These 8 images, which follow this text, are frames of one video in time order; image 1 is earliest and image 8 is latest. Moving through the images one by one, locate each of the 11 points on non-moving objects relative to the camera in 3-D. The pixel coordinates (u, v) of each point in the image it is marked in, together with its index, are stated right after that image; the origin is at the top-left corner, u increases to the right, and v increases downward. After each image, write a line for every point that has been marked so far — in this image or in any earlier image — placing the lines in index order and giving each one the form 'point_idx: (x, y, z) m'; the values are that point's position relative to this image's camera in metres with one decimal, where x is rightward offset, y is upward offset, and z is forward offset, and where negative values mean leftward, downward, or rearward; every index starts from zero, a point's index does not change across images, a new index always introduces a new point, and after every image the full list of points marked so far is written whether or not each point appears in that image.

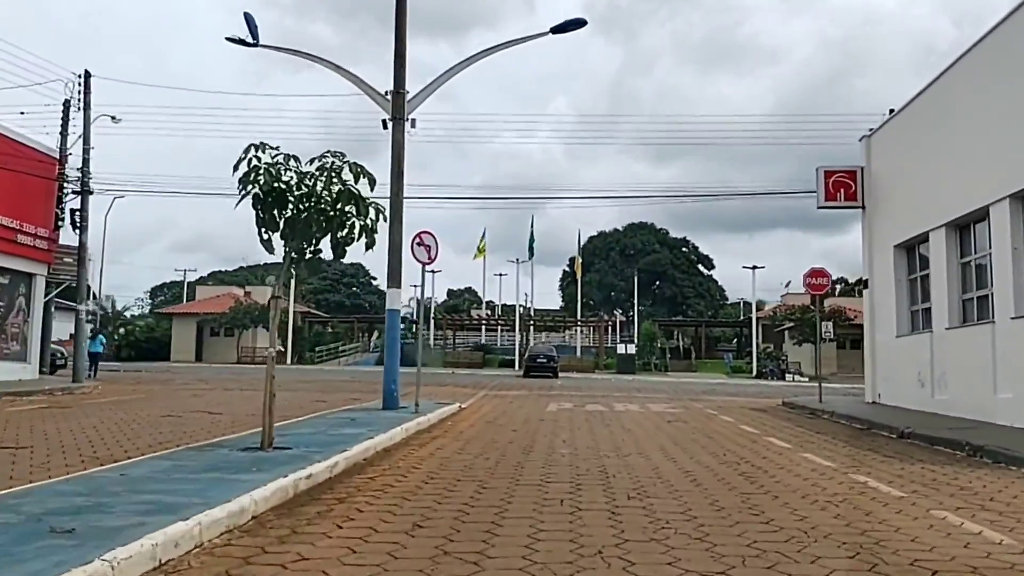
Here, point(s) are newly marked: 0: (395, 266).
0: (-2.3, +0.4, +17.9) m
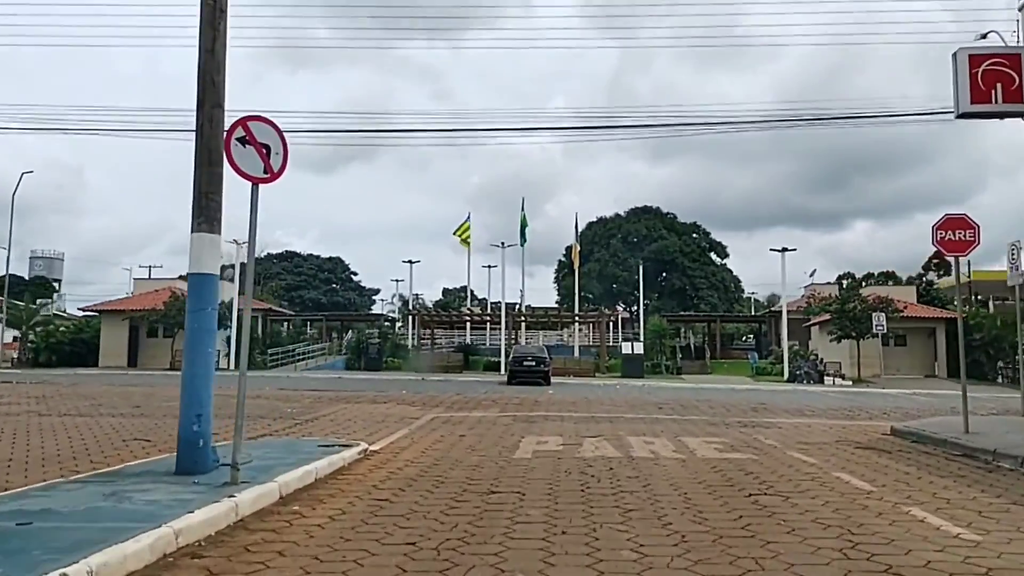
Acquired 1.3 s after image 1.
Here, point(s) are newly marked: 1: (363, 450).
0: (-3.1, +1.0, +9.2) m
1: (-2.0, -2.1, +11.8) m
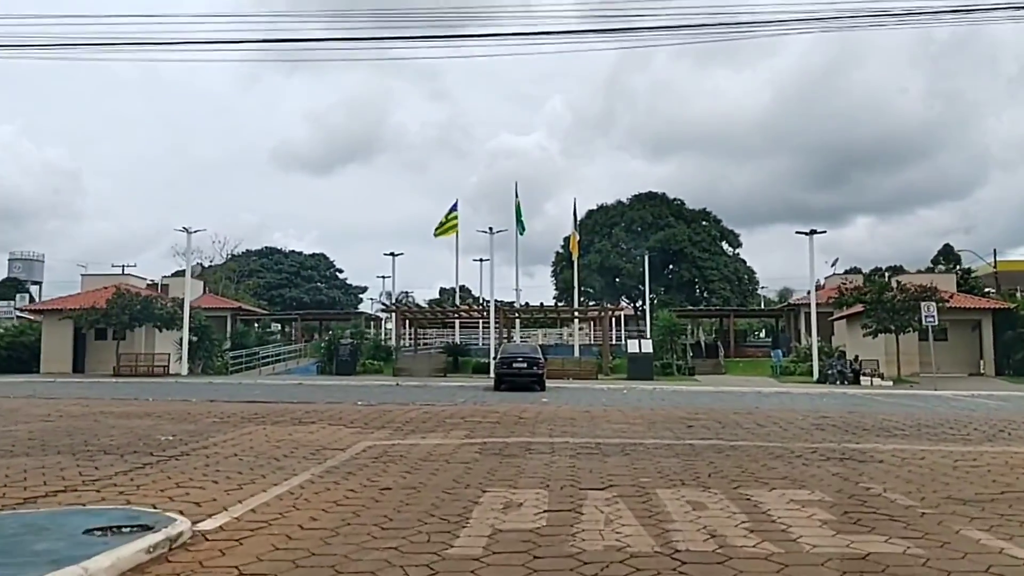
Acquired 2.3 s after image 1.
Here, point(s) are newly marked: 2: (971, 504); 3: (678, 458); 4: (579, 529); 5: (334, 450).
0: (-3.6, +1.3, +3.6) m
1: (-2.4, -1.7, +6.3) m
2: (+4.0, -1.9, +7.9) m
3: (+2.0, -2.1, +11.1) m
4: (+0.5, -1.8, +6.7) m
5: (-2.4, -2.2, +12.1) m
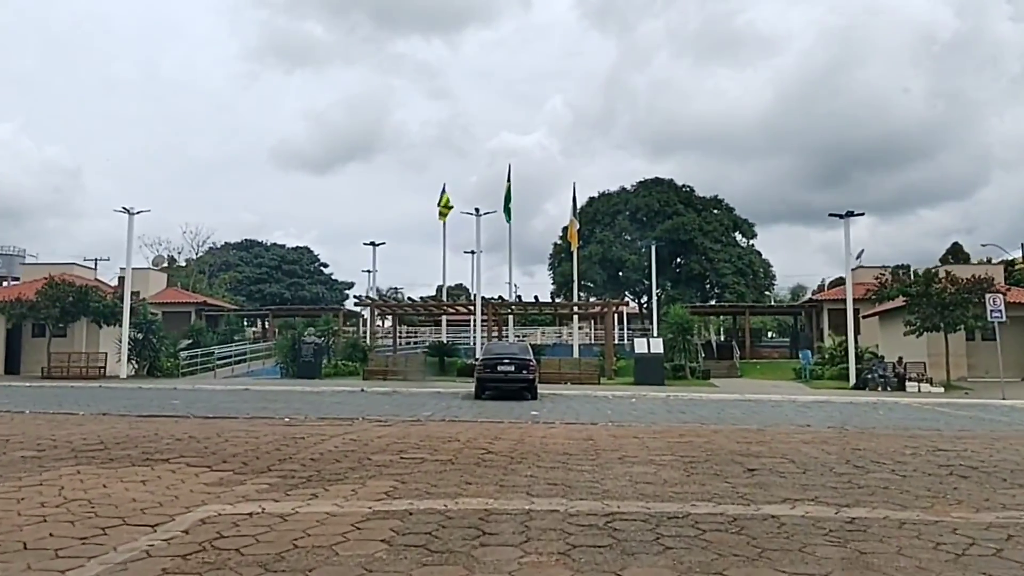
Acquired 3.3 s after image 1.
0: (-4.0, +1.7, -1.7) m
1: (-2.8, -1.3, +0.9) m
2: (+3.6, -1.5, +2.6) m
3: (+1.6, -1.7, +5.7) m
4: (+0.1, -1.4, +1.3) m
5: (-2.8, -1.8, +6.8) m
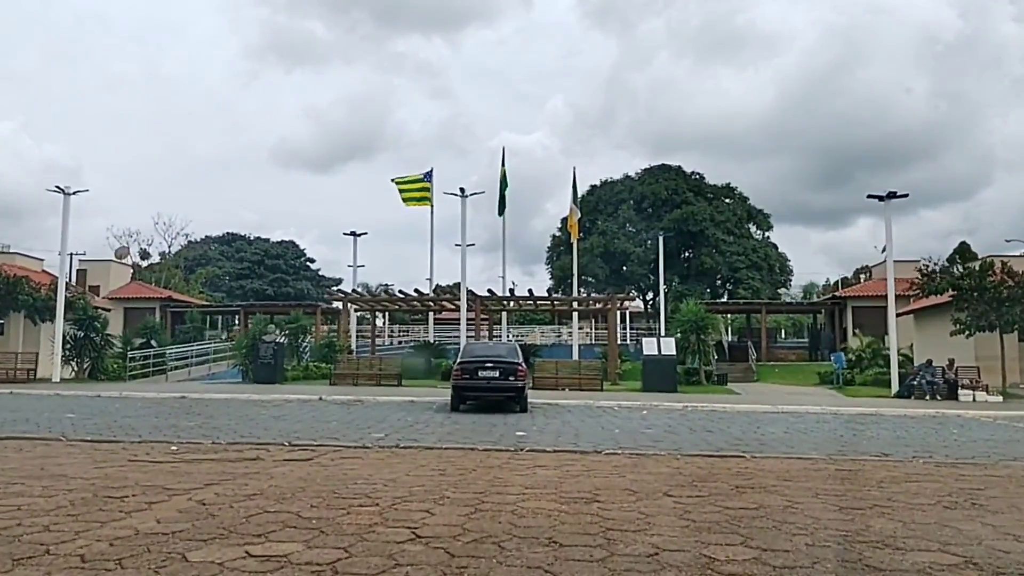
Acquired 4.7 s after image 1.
0: (-4.3, +2.0, -6.3) m
1: (-3.2, -1.1, -3.6) m
2: (+3.2, -1.3, -2.0) m
3: (+1.3, -1.4, +1.2) m
4: (-0.3, -1.1, -3.2) m
5: (-3.2, -1.5, +2.2) m
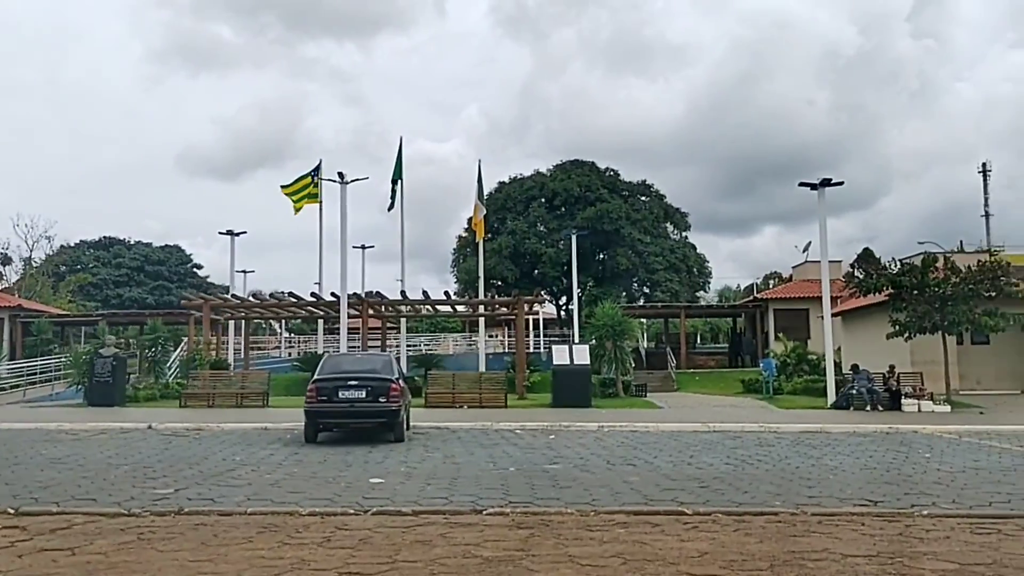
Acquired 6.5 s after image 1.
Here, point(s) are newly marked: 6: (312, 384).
0: (-4.2, +2.3, -10.8) m
1: (-3.2, -0.8, -8.1) m
2: (+3.0, -0.9, -5.9) m
3: (+0.7, -1.2, -2.9) m
4: (-0.4, -0.9, -7.4) m
5: (-3.8, -1.3, -2.2) m
6: (-3.4, -1.7, +15.7) m
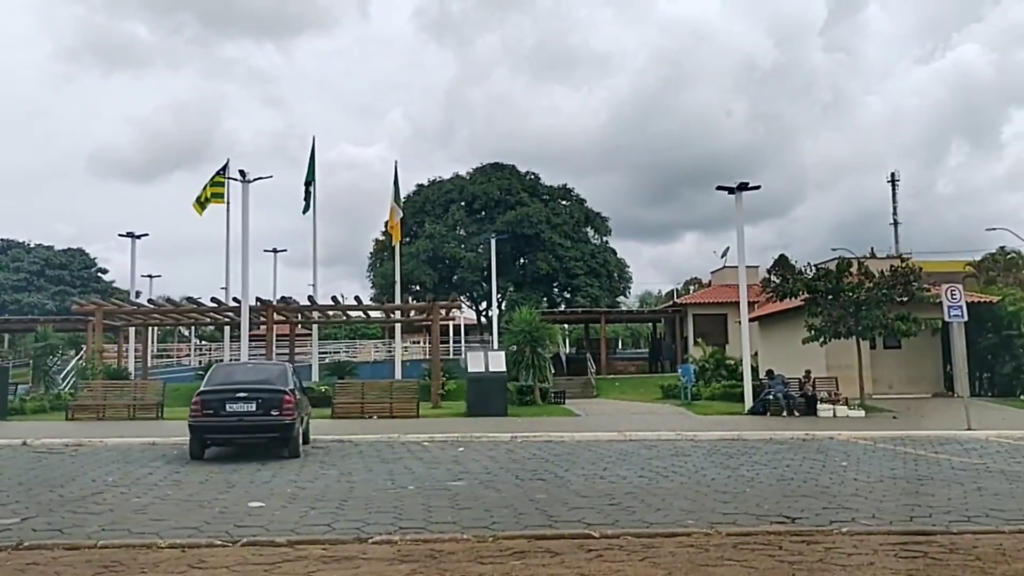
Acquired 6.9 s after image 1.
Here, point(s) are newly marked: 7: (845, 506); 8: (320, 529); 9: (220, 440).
0: (-3.5, +2.4, -11.9) m
1: (-2.8, -0.7, -9.2) m
2: (+3.2, -0.9, -6.5) m
3: (+0.7, -1.1, -3.7) m
4: (0.0, -0.8, -8.3) m
5: (-3.8, -1.2, -3.4) m
6: (-4.9, -1.7, +14.5) m
7: (+3.8, -2.4, +10.3) m
8: (-1.8, -2.3, +8.8) m
9: (-4.6, -2.4, +14.3) m
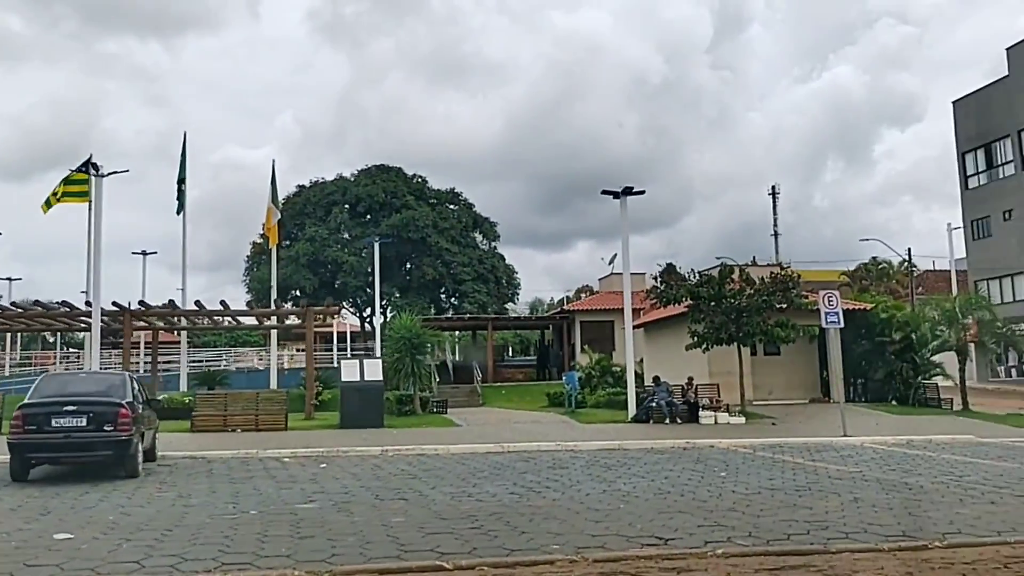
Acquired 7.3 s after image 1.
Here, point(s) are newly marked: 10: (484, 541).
0: (-2.4, +2.6, -13.2) m
1: (-2.0, -0.5, -10.4) m
2: (+3.6, -0.8, -7.0) m
3: (+0.8, -1.0, -4.6) m
4: (+0.6, -0.6, -9.2) m
5: (-3.7, -1.1, -4.8) m
6: (-6.9, -1.7, +12.8) m
7: (+2.2, -2.5, +9.7) m
8: (-3.1, -2.3, +7.5) m
9: (-6.6, -2.4, +12.7) m
10: (-0.3, -2.4, +8.6) m
